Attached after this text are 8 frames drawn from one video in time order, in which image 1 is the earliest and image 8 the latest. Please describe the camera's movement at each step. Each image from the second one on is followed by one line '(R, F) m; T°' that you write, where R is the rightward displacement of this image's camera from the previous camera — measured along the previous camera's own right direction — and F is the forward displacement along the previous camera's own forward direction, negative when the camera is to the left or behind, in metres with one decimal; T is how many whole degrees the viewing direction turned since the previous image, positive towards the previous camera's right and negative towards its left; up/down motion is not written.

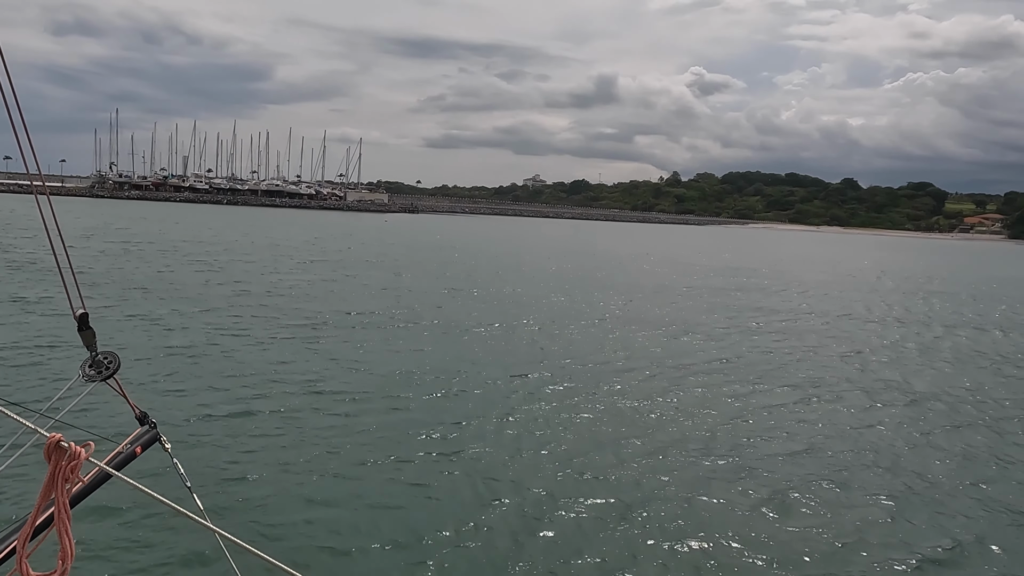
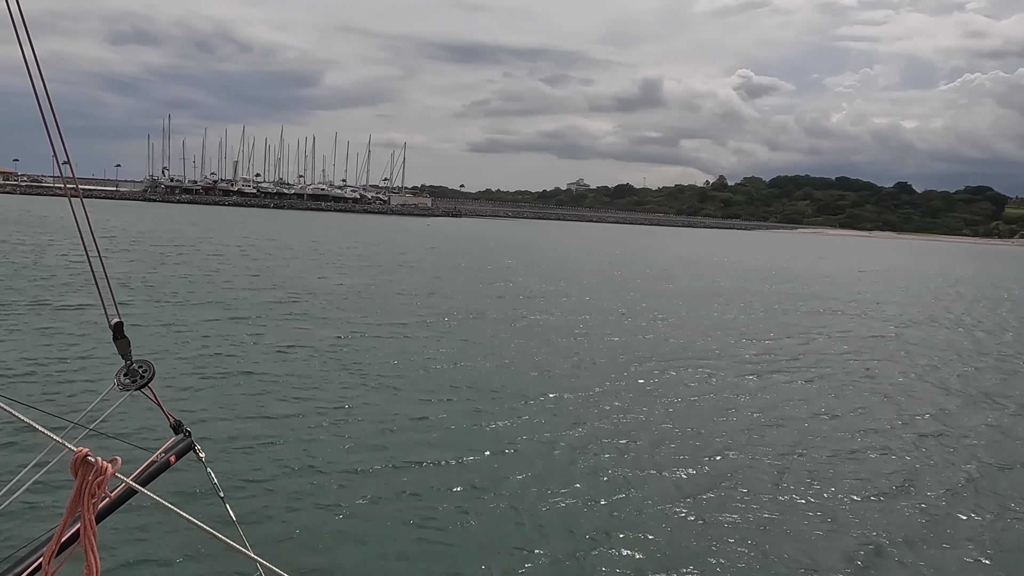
(-0.2, +1.1) m; -4°
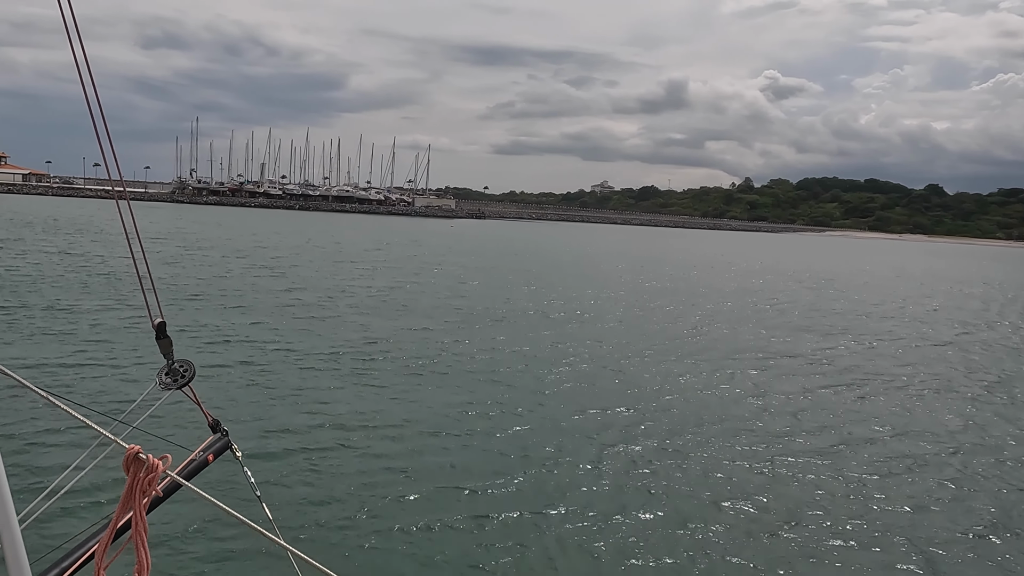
(0.0, +0.4) m; -2°
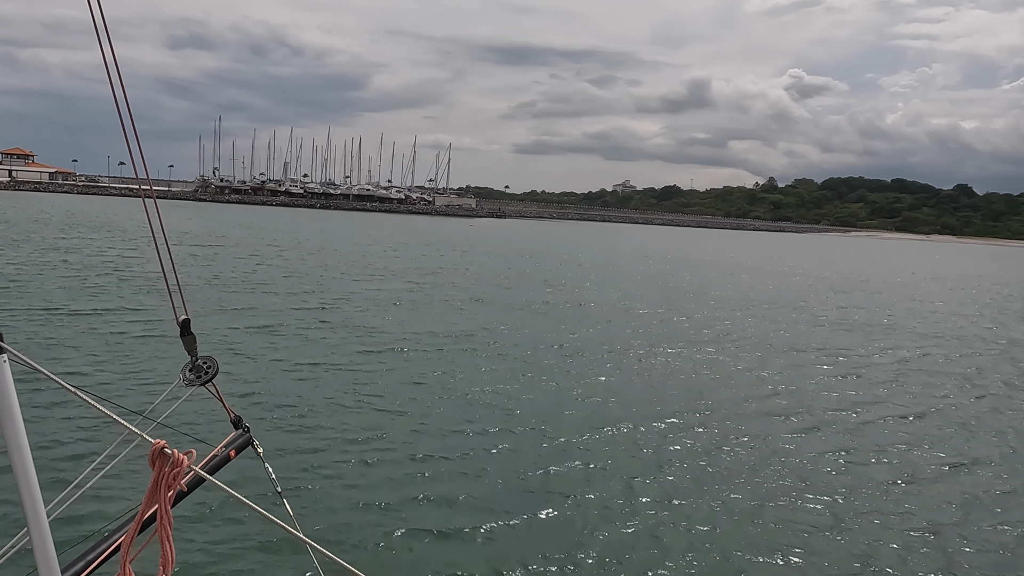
(0.0, +0.3) m; -2°
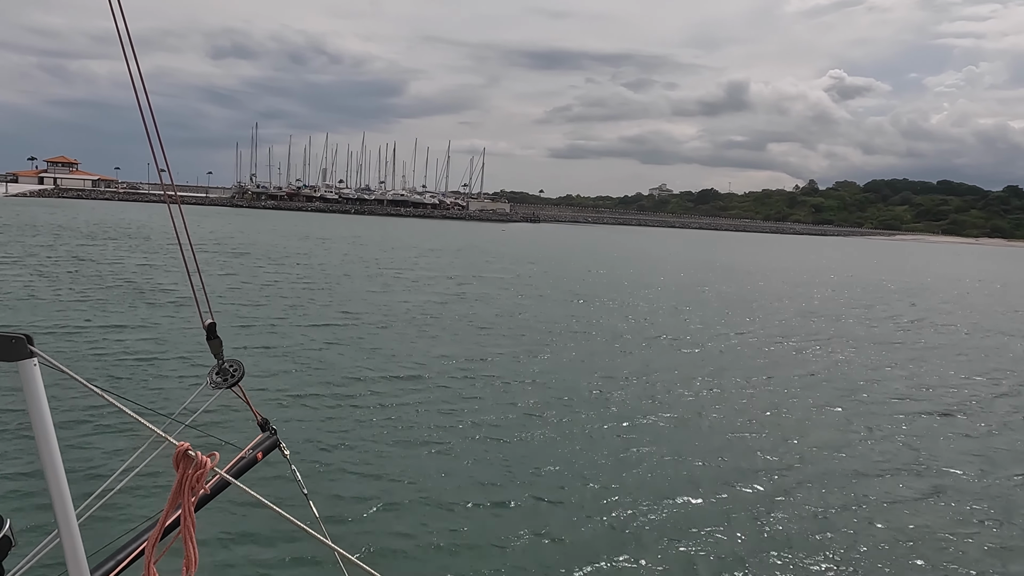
(+0.1, +0.7) m; -3°
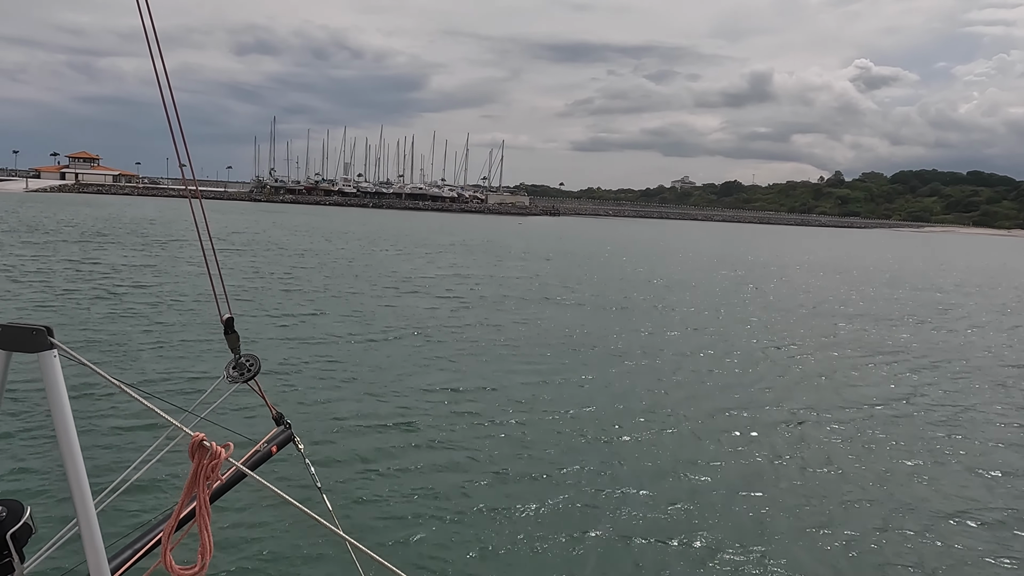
(+0.3, +0.5) m; -2°
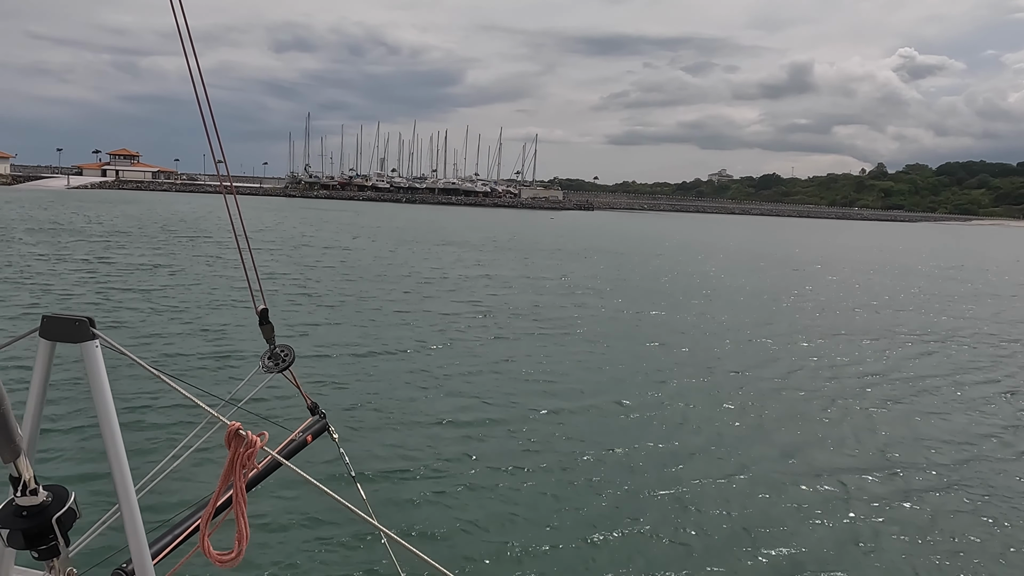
(+0.1, +0.5) m; -3°
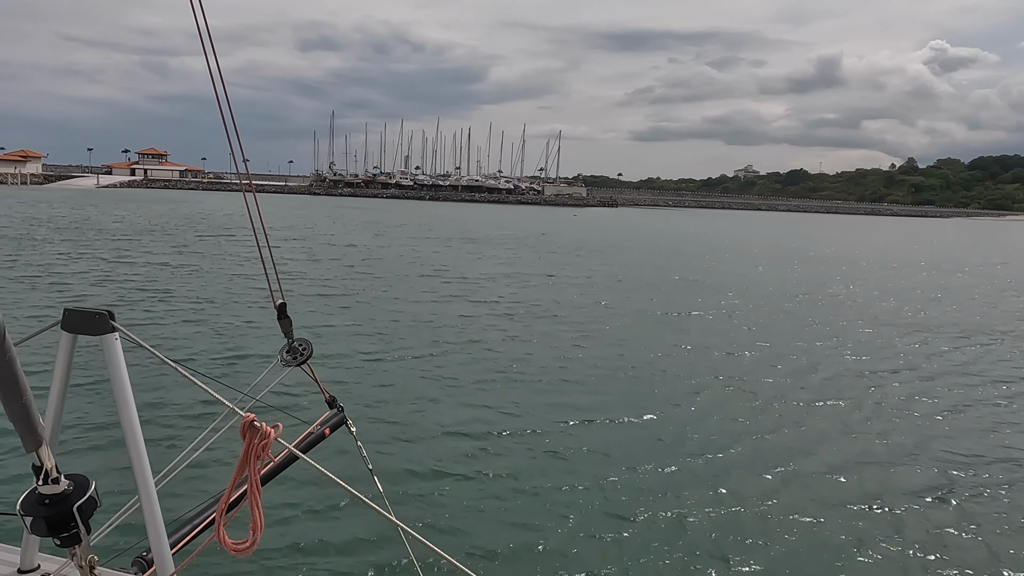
(0.0, +0.2) m; -2°
